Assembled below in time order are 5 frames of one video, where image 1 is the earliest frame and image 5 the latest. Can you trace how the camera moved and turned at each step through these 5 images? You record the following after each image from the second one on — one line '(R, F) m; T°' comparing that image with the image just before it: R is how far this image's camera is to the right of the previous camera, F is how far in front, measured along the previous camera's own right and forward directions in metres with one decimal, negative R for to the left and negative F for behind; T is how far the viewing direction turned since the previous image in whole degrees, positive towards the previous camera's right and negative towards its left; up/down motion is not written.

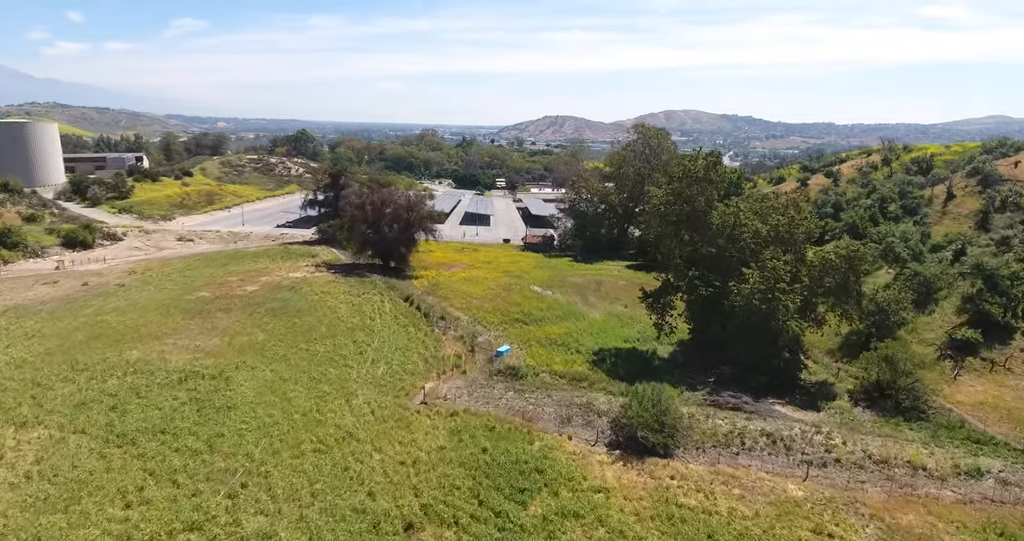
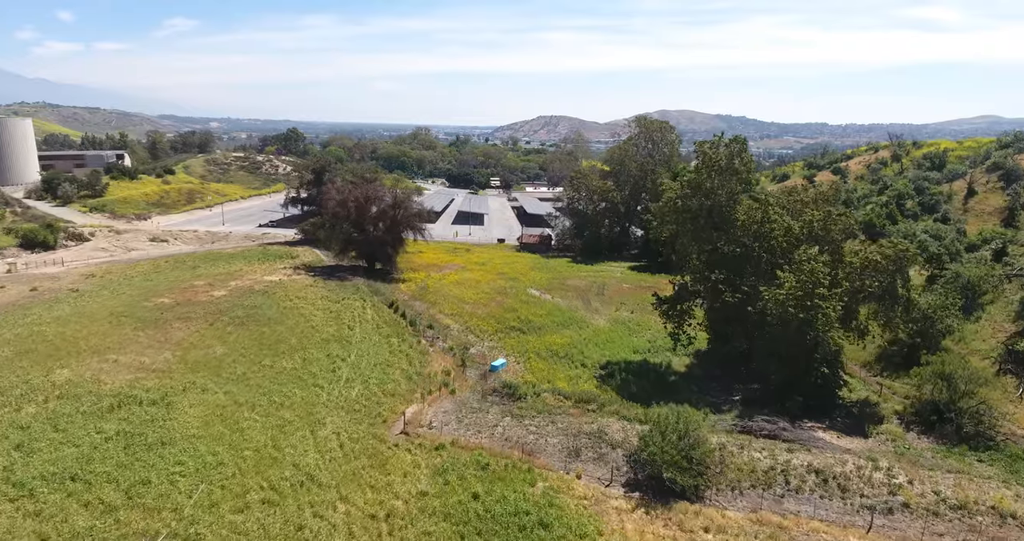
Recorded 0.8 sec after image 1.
(-0.1, +4.2) m; +1°
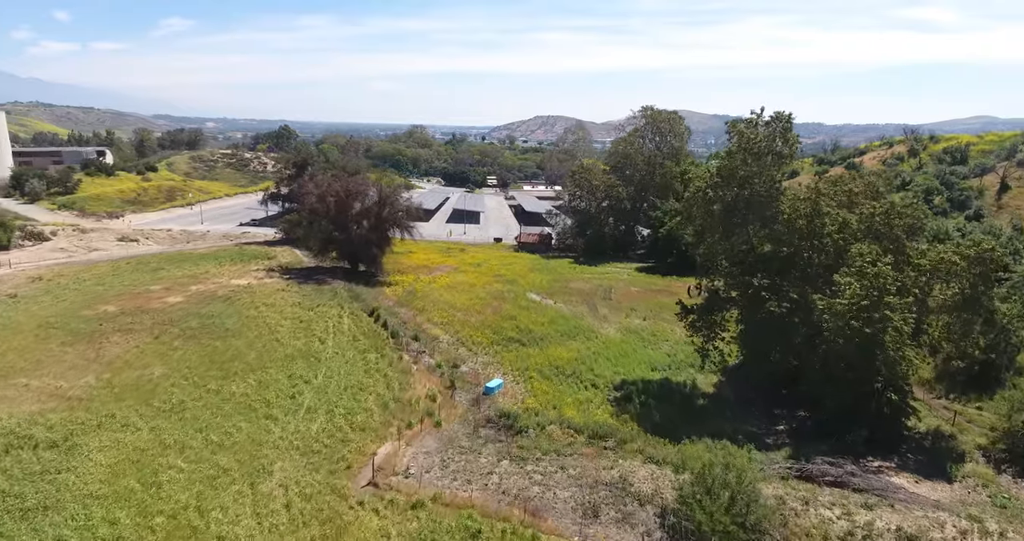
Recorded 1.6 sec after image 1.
(0.0, +4.9) m; 0°
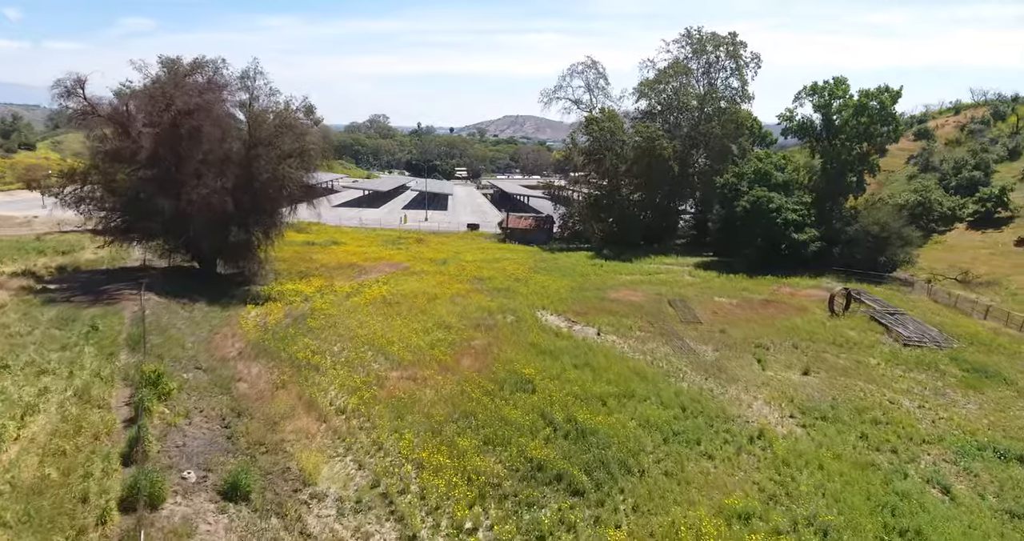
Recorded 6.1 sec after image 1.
(-1.0, +21.9) m; +3°
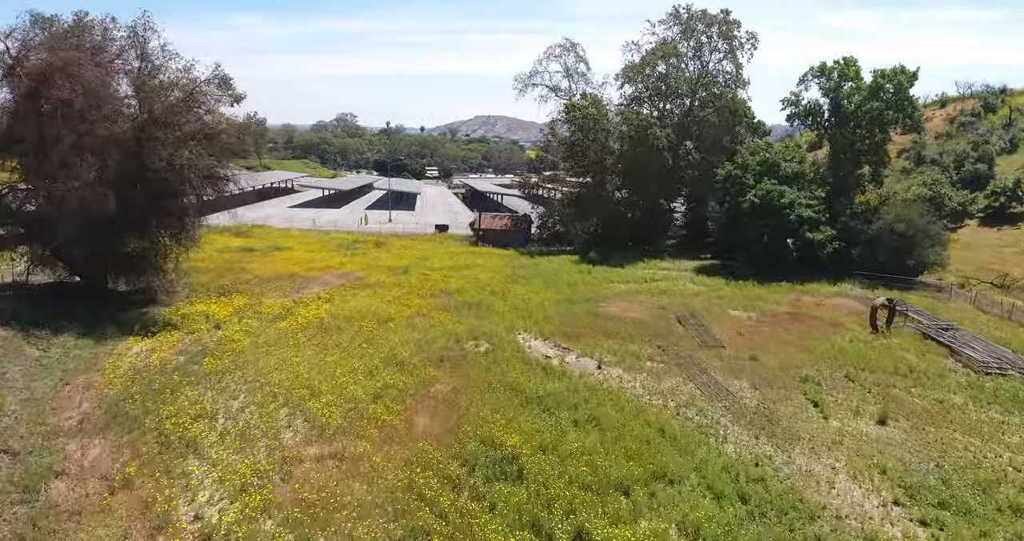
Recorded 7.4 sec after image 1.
(0.0, +5.0) m; +3°
